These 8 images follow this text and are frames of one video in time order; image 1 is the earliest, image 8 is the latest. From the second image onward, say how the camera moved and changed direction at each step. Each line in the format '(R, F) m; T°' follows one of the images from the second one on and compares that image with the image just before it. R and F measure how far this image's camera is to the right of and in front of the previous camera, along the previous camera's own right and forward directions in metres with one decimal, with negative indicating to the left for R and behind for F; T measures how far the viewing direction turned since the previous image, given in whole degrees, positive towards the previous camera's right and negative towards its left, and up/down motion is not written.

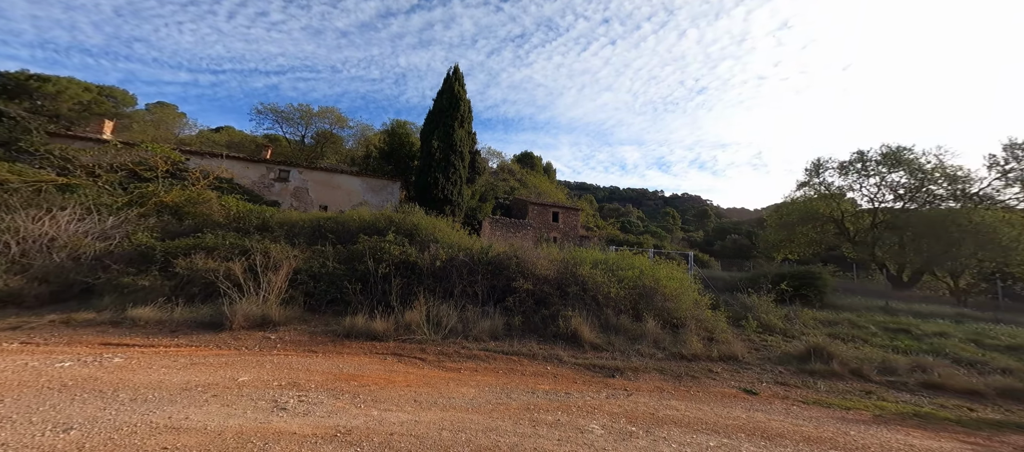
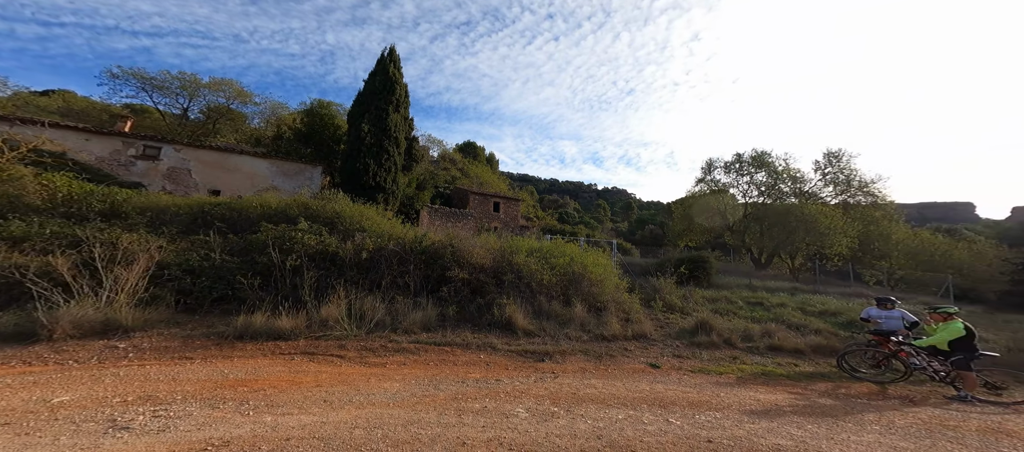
(0.0, 0.0) m; +10°
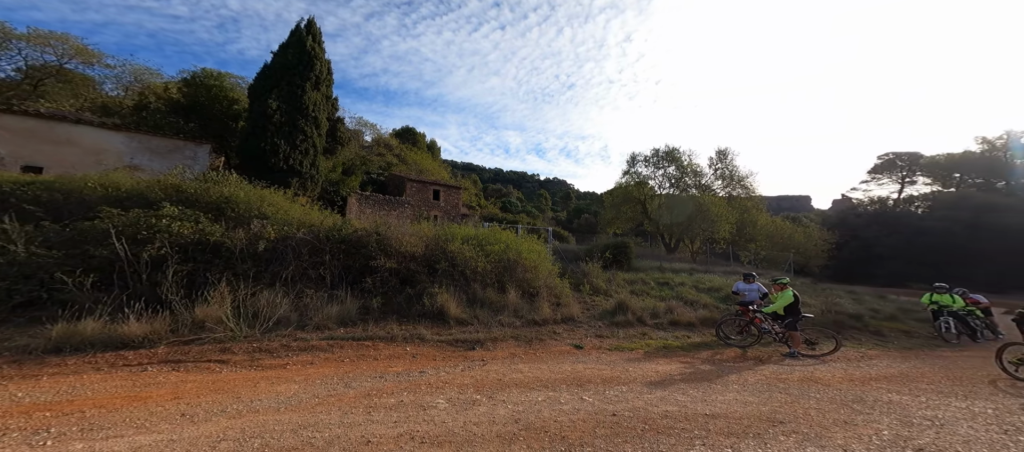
(+0.1, 0.0) m; +10°
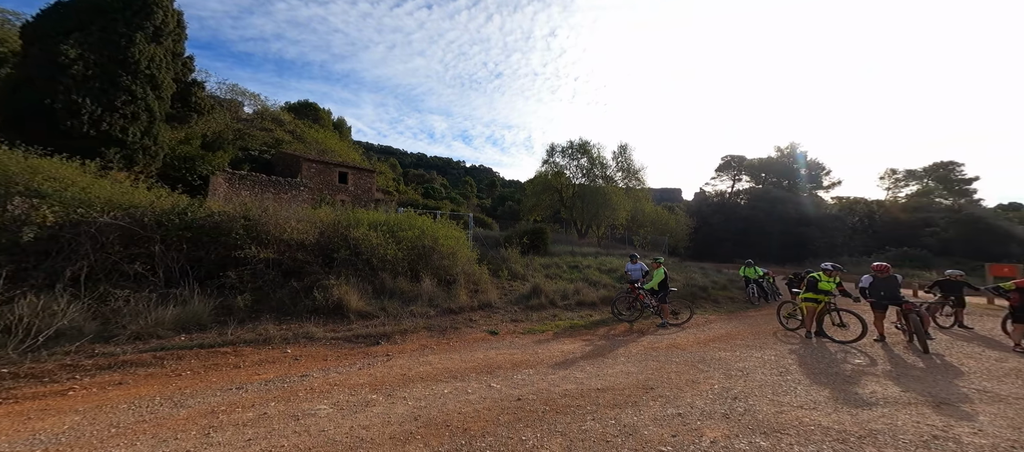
(+0.1, +0.1) m; +13°
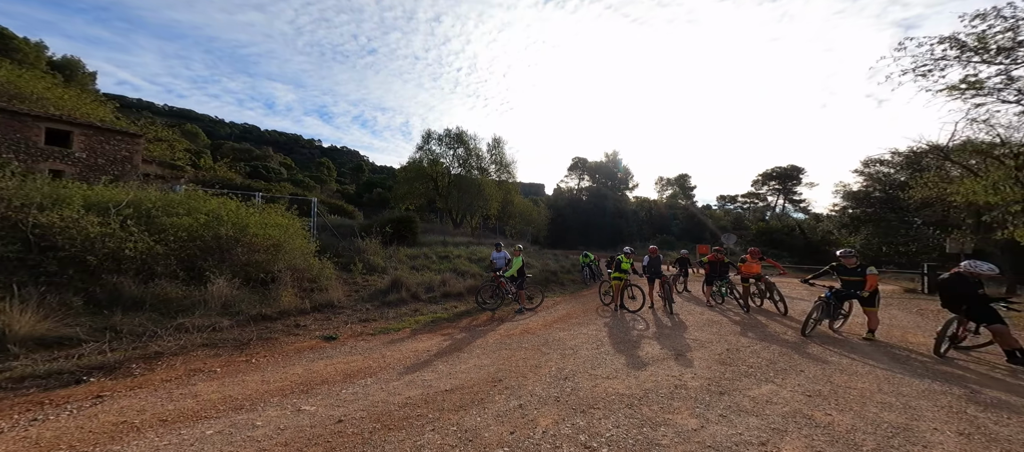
(+0.3, +0.2) m; +20°
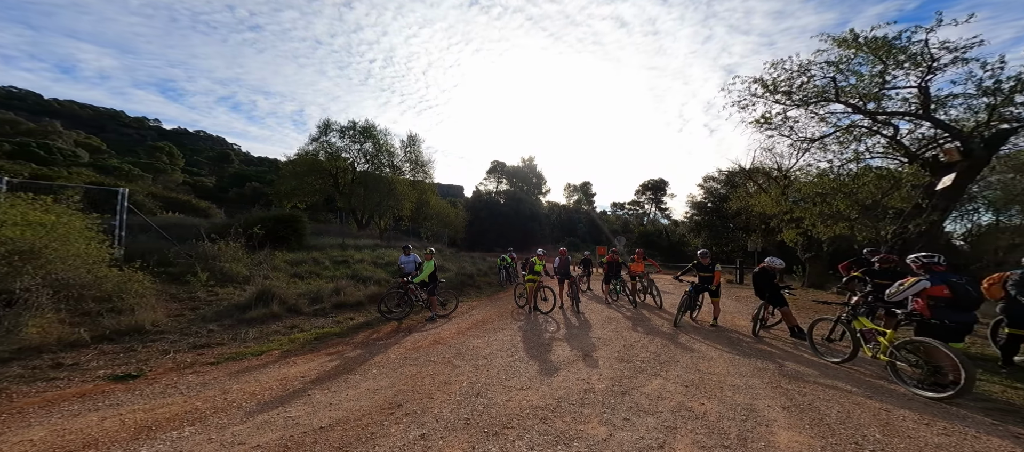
(+0.2, +0.4) m; +14°
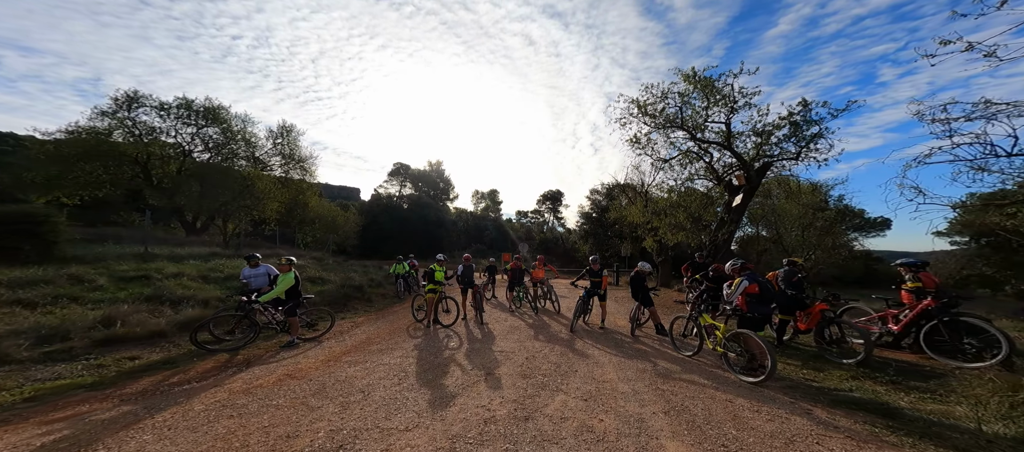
(+0.3, +0.8) m; +15°
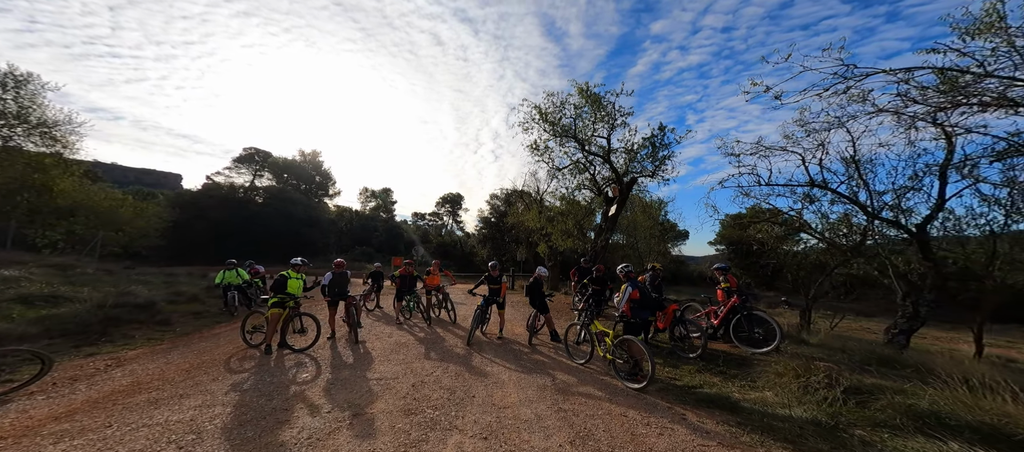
(+0.1, +1.2) m; +17°
